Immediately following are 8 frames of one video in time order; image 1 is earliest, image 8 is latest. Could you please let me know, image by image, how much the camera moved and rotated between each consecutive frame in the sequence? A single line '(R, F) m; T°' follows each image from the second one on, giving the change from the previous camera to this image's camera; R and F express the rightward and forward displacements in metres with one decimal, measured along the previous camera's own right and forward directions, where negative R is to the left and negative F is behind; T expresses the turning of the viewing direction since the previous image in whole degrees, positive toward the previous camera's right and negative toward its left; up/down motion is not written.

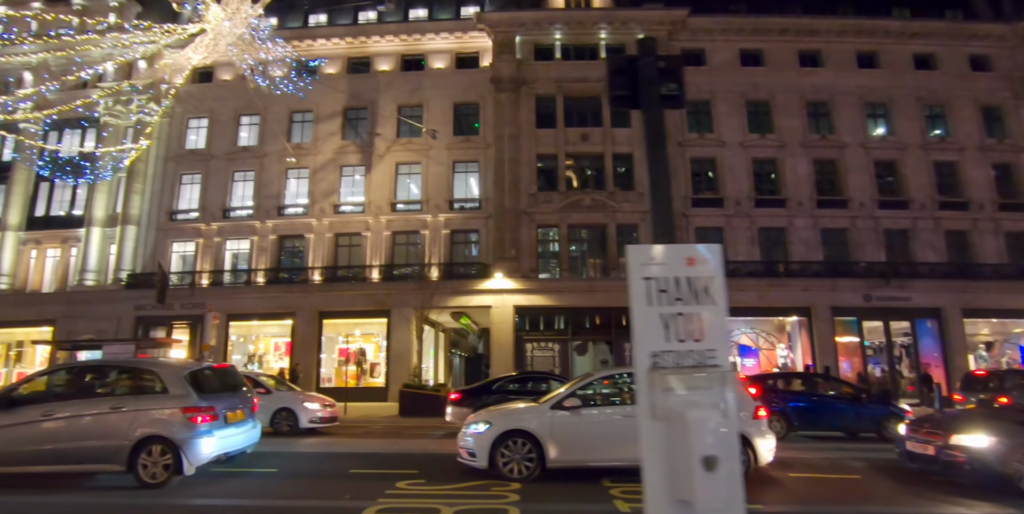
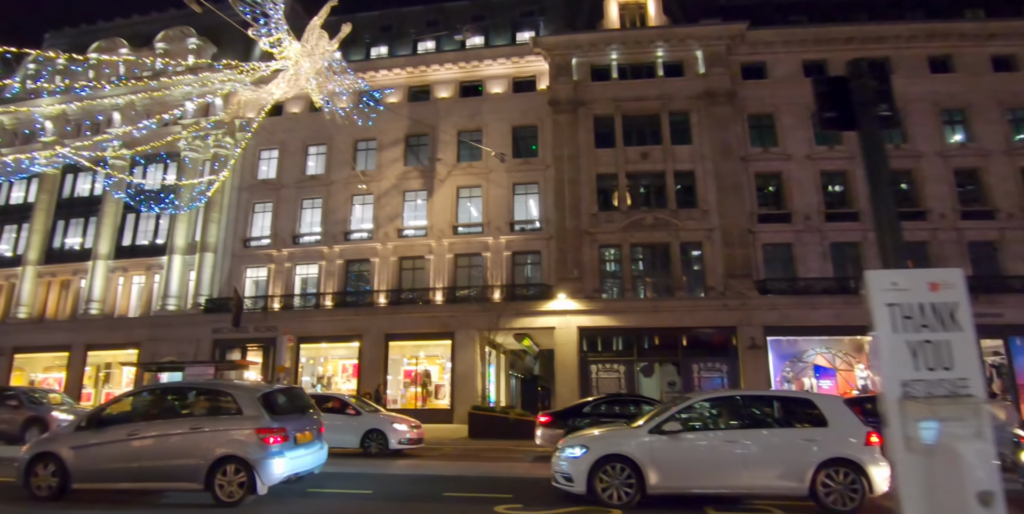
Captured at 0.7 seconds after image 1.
(-0.7, 0.0) m; -5°
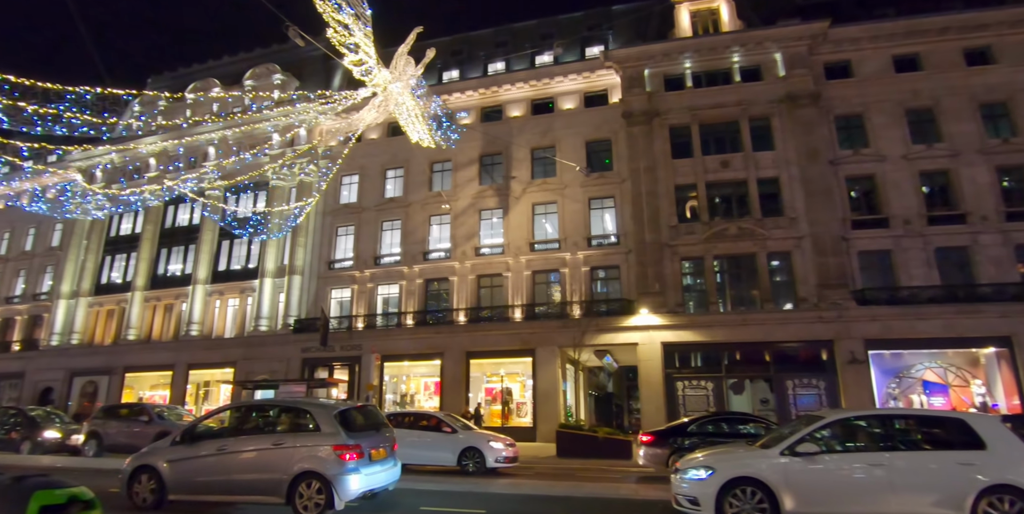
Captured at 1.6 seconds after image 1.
(-0.7, +0.1) m; -6°
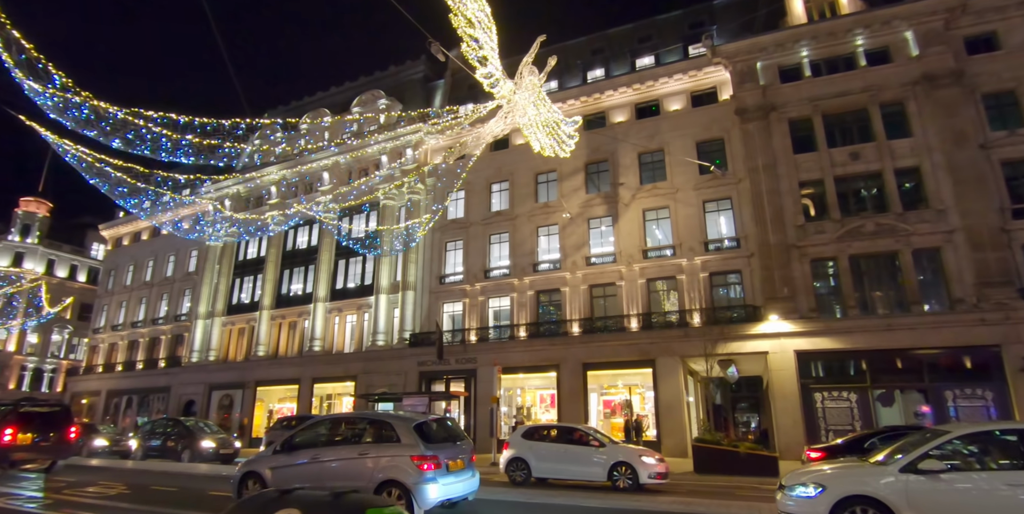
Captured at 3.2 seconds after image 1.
(-1.3, +0.2) m; -8°
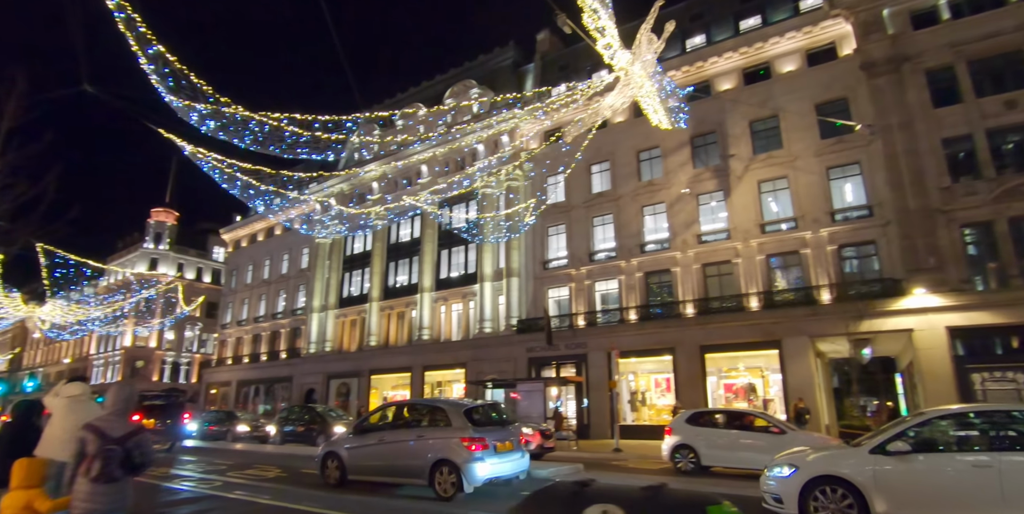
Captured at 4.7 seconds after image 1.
(-1.1, +0.2) m; -8°
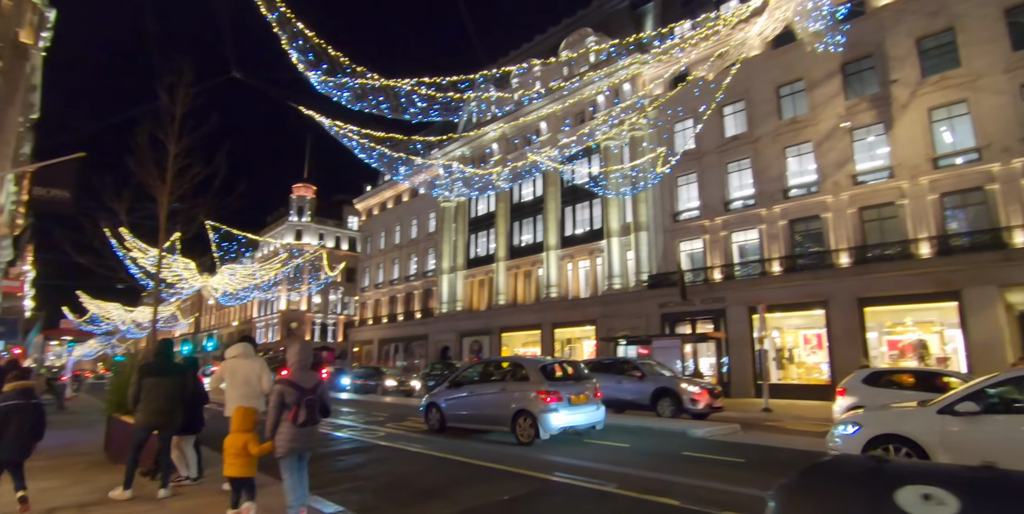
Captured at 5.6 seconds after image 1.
(-0.6, +0.3) m; -12°
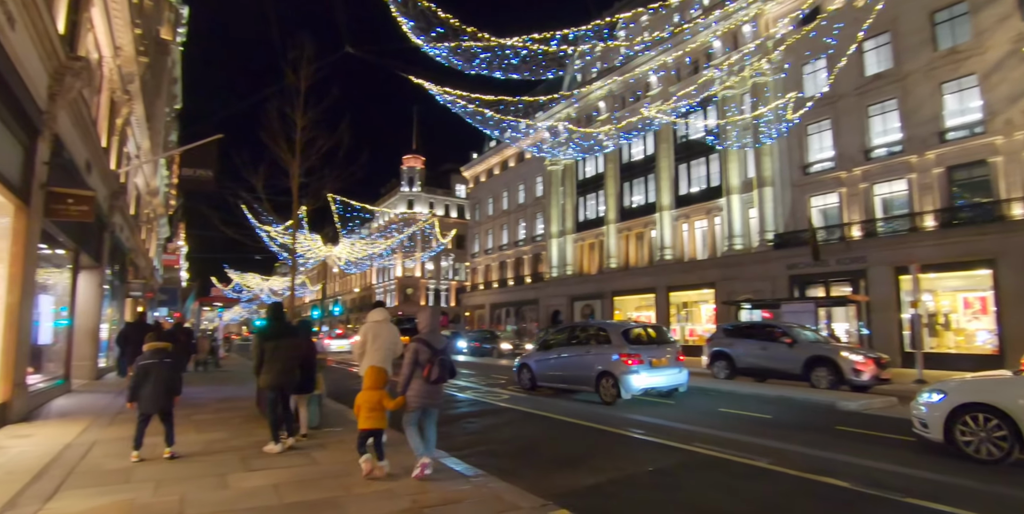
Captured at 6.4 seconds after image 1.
(-0.3, +0.4) m; -11°
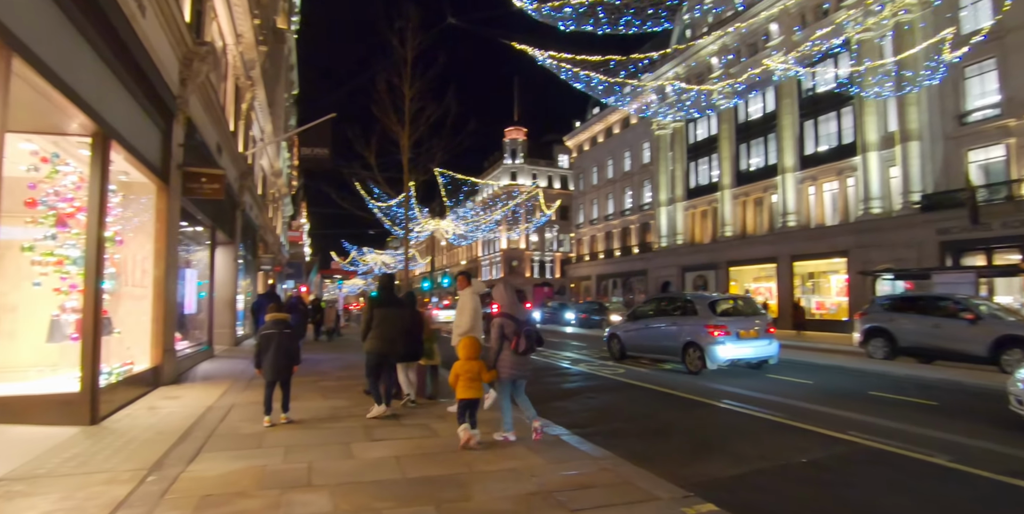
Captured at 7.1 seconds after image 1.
(-0.2, +0.4) m; -10°
